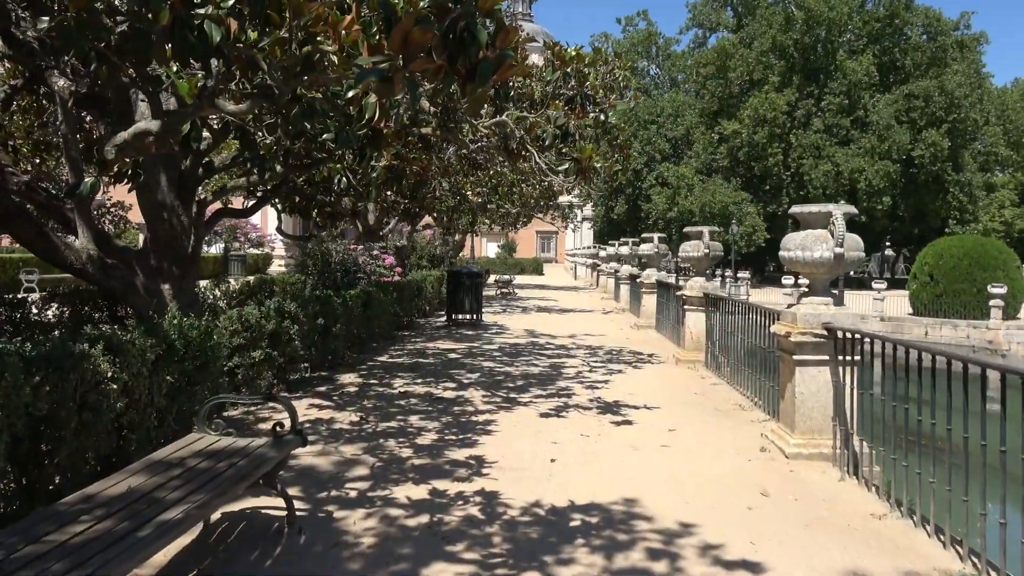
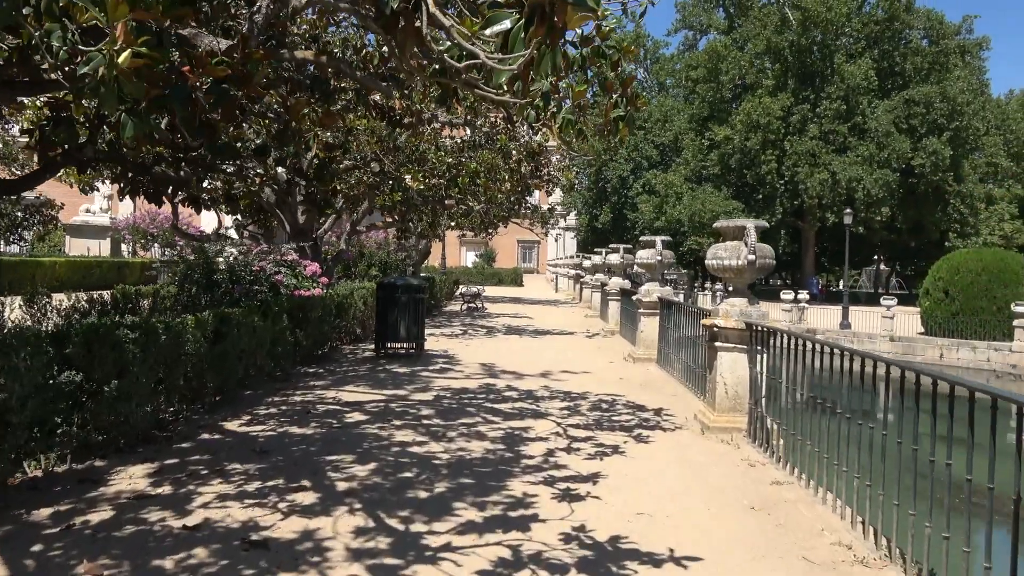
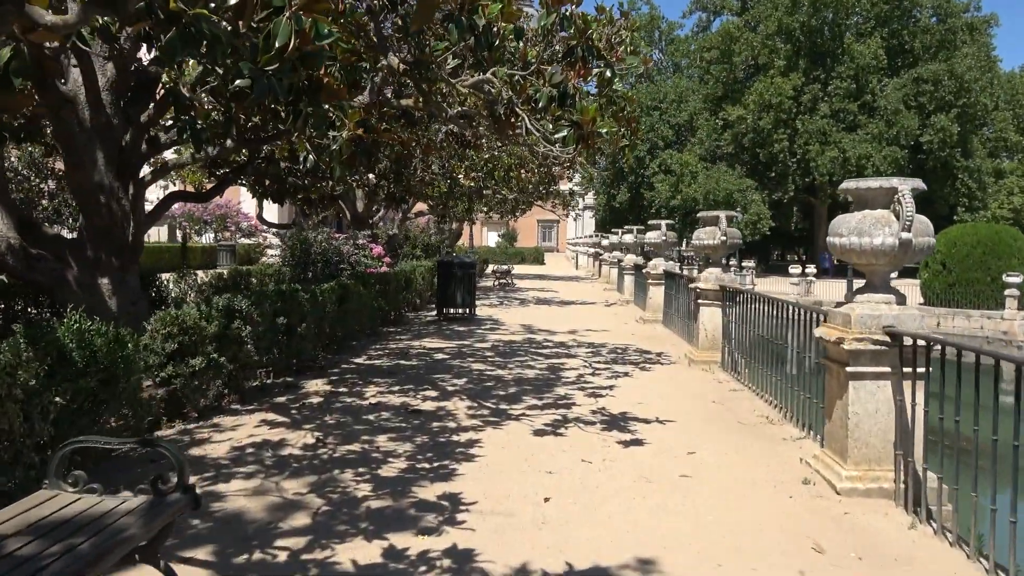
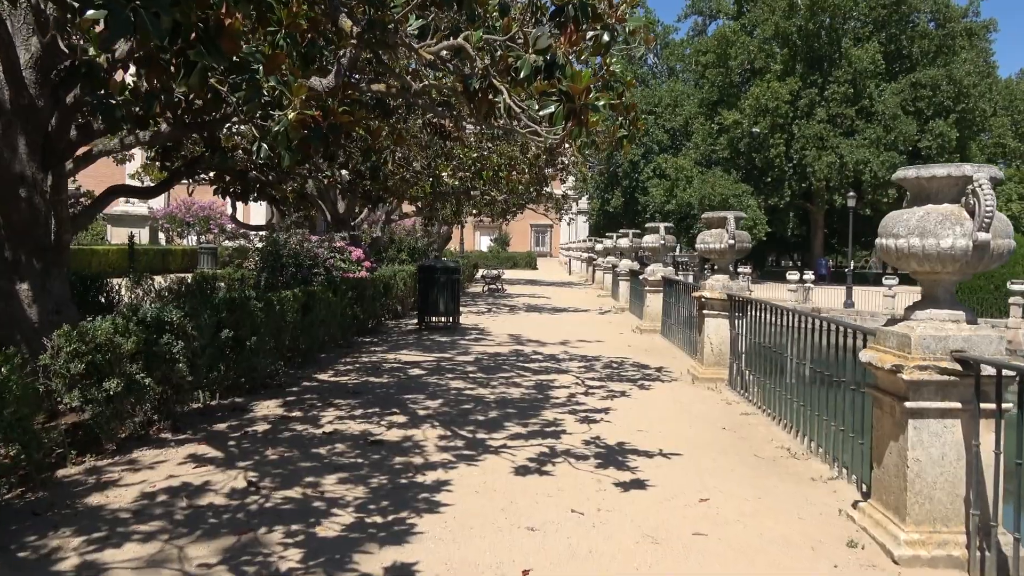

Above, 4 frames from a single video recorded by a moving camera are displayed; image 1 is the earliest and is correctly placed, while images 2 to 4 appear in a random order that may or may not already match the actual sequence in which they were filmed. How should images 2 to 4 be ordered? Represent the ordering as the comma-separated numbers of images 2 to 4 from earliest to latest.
3, 4, 2
